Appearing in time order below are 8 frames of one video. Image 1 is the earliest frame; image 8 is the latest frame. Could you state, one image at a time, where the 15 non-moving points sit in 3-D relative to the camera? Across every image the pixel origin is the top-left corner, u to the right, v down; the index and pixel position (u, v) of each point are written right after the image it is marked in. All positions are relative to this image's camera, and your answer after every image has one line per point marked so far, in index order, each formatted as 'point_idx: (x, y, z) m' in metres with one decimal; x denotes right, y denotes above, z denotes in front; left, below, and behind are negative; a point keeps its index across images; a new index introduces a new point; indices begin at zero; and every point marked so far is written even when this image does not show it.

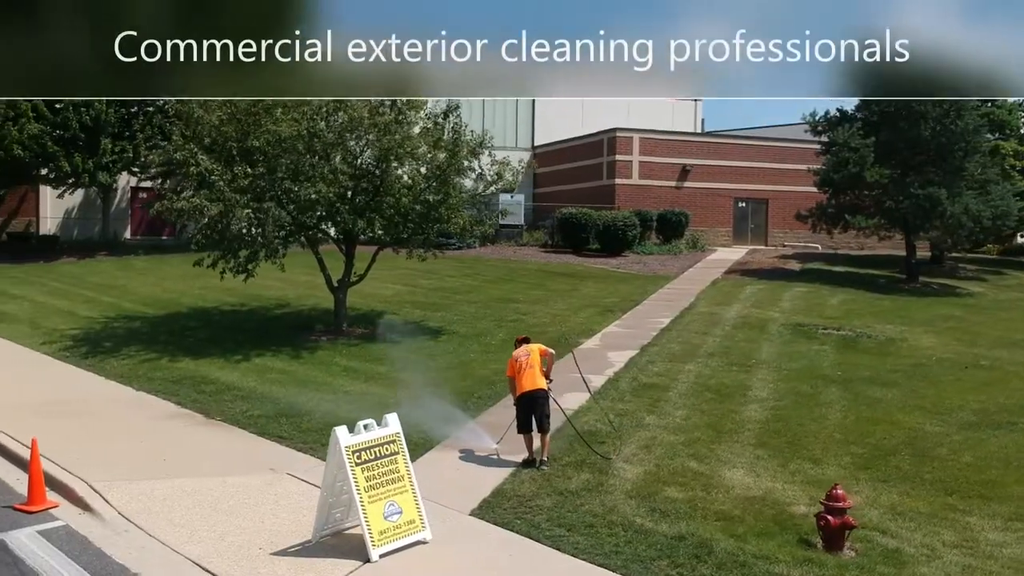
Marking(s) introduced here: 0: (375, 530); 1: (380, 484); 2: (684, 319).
0: (-0.9, -1.5, +6.5) m
1: (-0.9, -1.3, +6.6) m
2: (+2.8, -0.5, +16.4) m
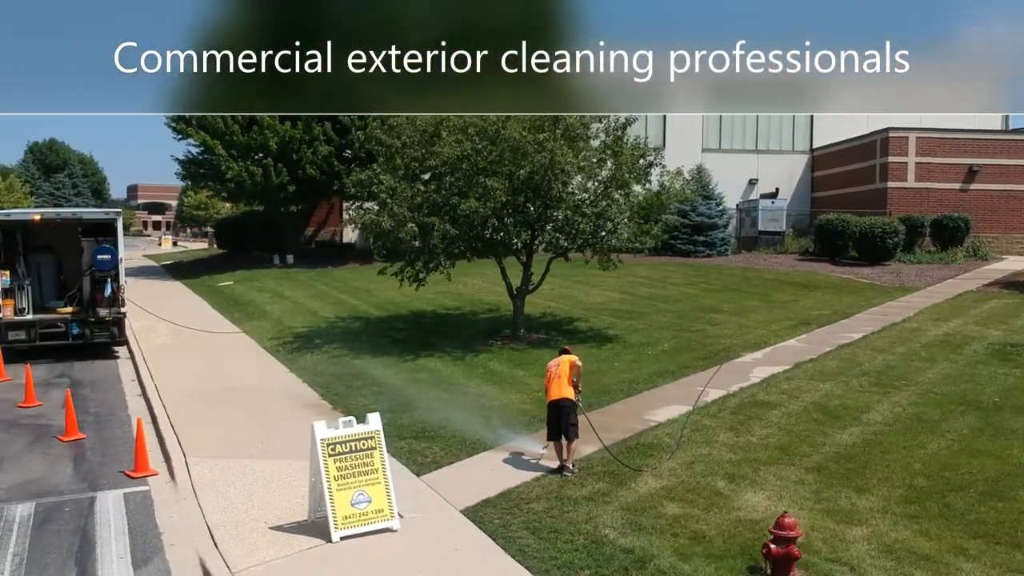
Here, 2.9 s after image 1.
0: (-1.2, -1.6, +7.3) m
1: (-1.2, -1.4, +7.4) m
2: (+5.6, -0.7, +15.4) m
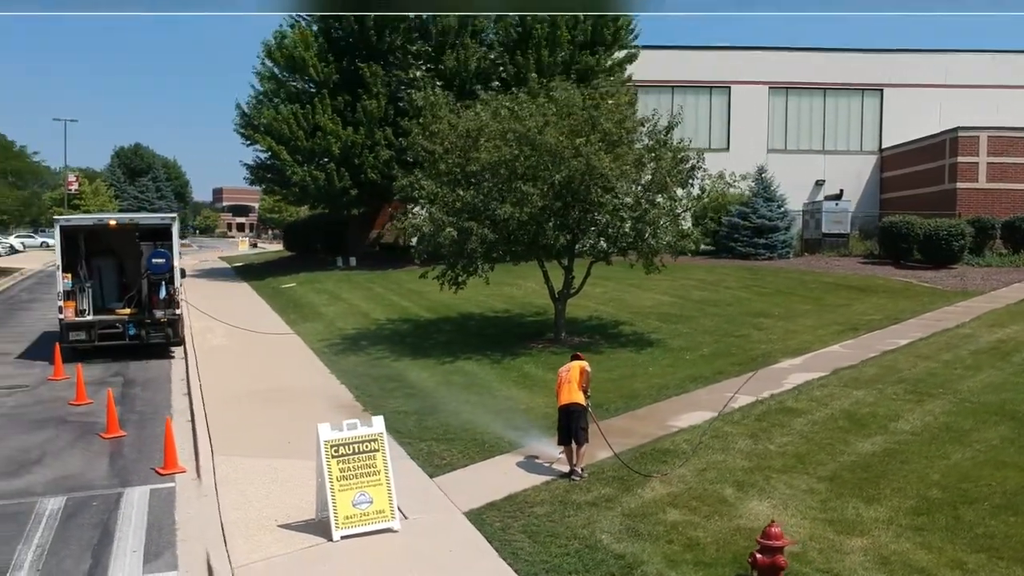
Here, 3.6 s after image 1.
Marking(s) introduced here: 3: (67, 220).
0: (-1.3, -1.7, +7.5) m
1: (-1.2, -1.4, +7.7) m
2: (+6.2, -0.8, +15.1) m
3: (-6.9, +1.1, +15.6) m
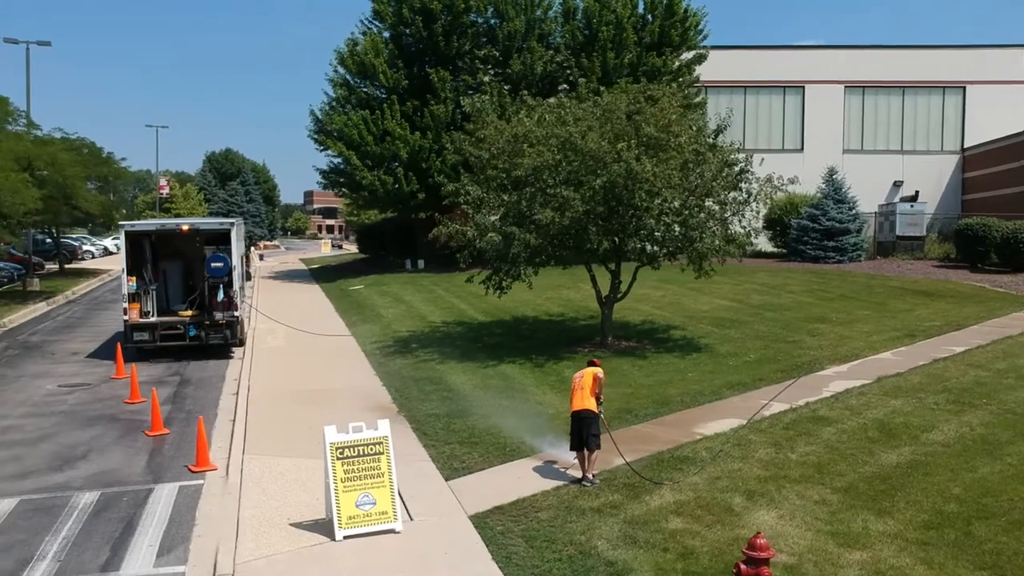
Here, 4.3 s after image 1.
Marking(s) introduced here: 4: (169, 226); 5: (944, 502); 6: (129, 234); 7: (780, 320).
0: (-1.3, -1.7, +7.7) m
1: (-1.2, -1.5, +7.9) m
2: (+6.8, -0.9, +14.6) m
3: (-6.1, +1.0, +16.3) m
4: (-5.6, +1.0, +16.6) m
5: (+3.6, -1.8, +8.3) m
6: (-6.3, +0.9, +16.6) m
7: (+4.8, -0.6, +18.1) m
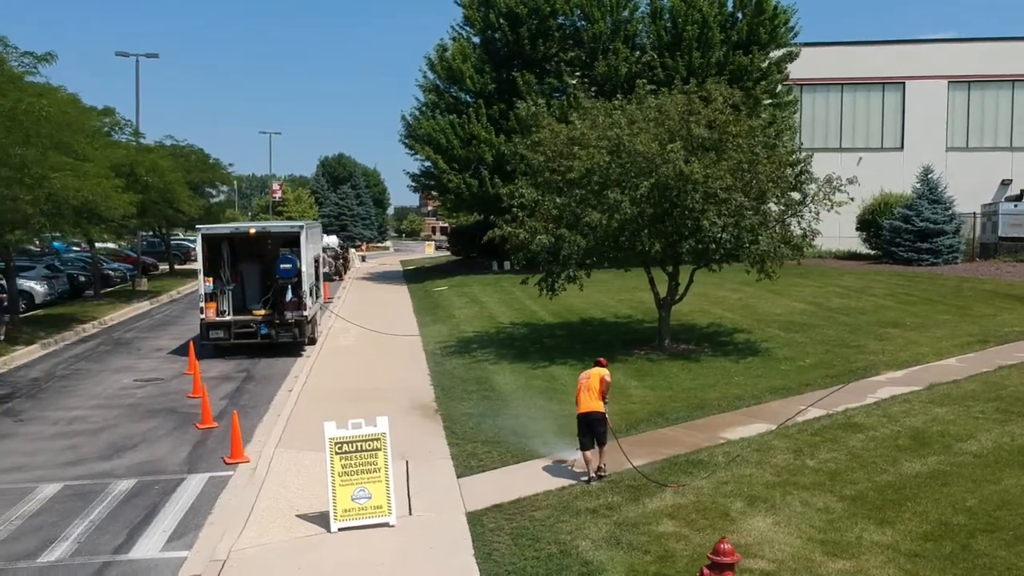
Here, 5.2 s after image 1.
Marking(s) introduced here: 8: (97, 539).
0: (-1.4, -1.7, +8.0) m
1: (-1.3, -1.5, +8.2) m
2: (+7.5, -0.9, +13.9) m
3: (-5.2, +1.0, +17.1) m
4: (-4.6, +1.0, +17.4) m
5: (+3.5, -1.8, +8.0) m
6: (-5.3, +0.9, +17.4) m
7: (+5.9, -0.6, +17.5) m
8: (-3.4, -2.1, +8.2) m
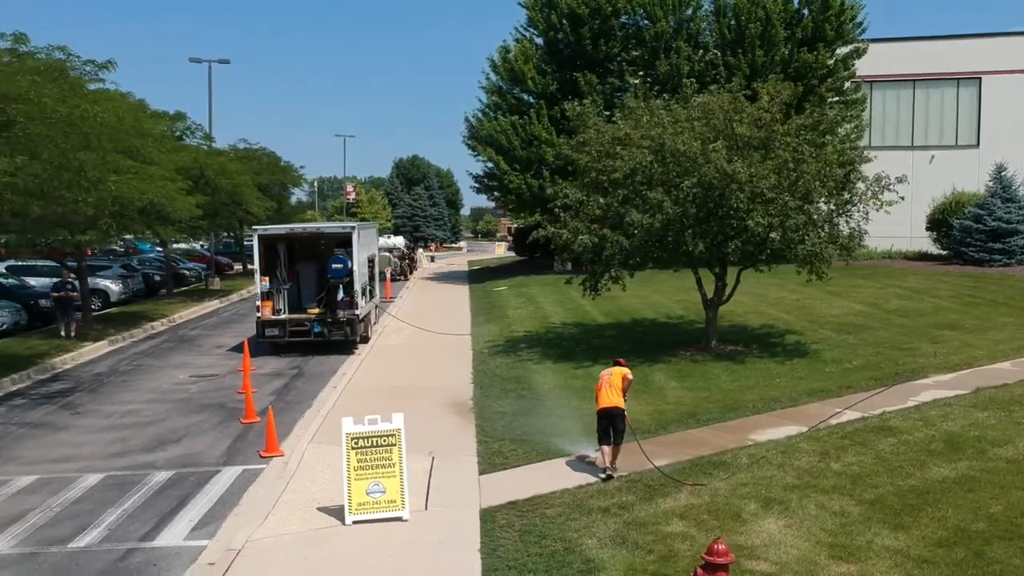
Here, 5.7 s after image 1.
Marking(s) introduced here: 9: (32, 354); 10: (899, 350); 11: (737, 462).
0: (-1.3, -1.7, +8.2) m
1: (-1.2, -1.5, +8.3) m
2: (+8.1, -0.9, +13.4) m
3: (-4.3, +1.0, +17.6) m
4: (-3.8, +1.0, +17.8) m
5: (+3.6, -1.8, +7.8) m
6: (-4.4, +0.9, +17.9) m
7: (+6.7, -0.7, +17.1) m
8: (-3.3, -2.0, +8.6) m
9: (-8.4, -1.1, +17.7) m
10: (+5.8, -0.9, +15.2) m
11: (+2.1, -1.6, +9.5) m
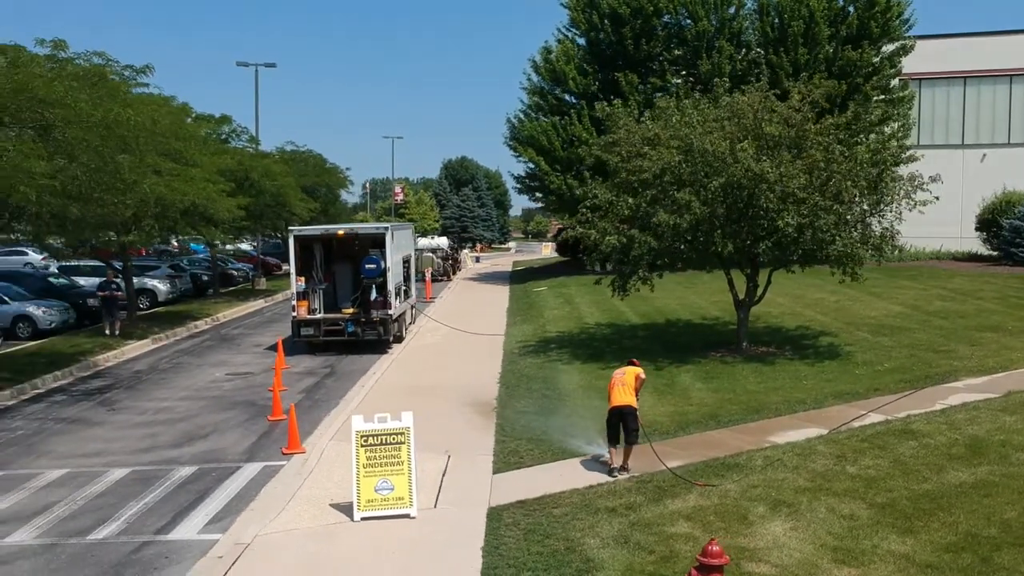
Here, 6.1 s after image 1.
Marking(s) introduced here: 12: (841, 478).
0: (-1.2, -1.7, +8.3) m
1: (-1.1, -1.5, +8.5) m
2: (+8.4, -1.0, +13.0) m
3: (-3.8, +1.0, +17.9) m
4: (-3.2, +1.0, +18.0) m
5: (+3.6, -1.8, +7.7) m
6: (-3.9, +0.9, +18.2) m
7: (+7.3, -0.7, +16.8) m
8: (-3.2, -2.0, +8.8) m
9: (-7.8, -1.1, +18.2) m
10: (+6.3, -0.9, +14.9) m
11: (+2.3, -1.6, +9.5) m
12: (+2.9, -1.7, +8.9) m
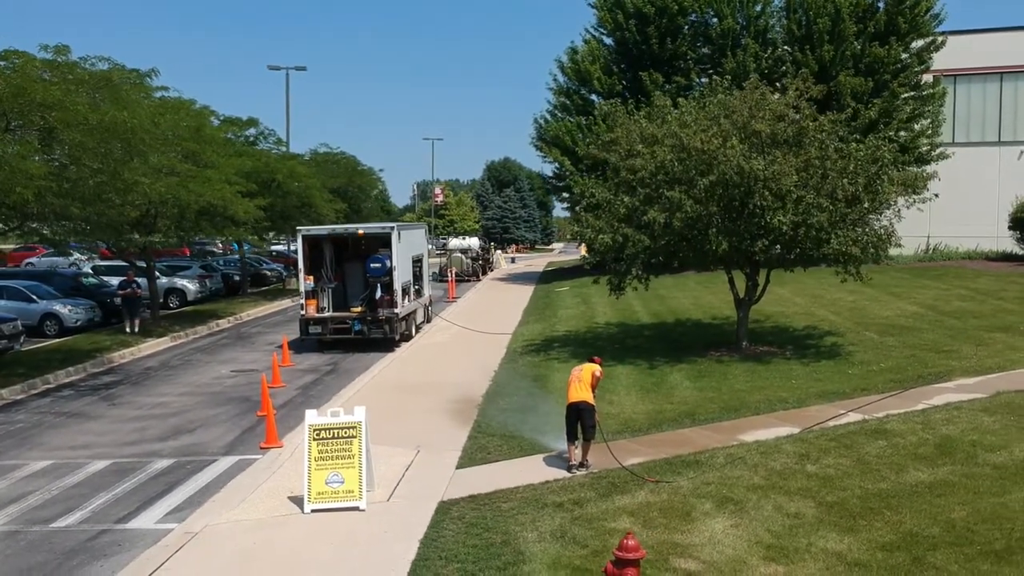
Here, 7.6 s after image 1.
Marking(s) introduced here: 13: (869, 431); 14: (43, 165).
0: (-1.7, -1.7, +8.5) m
1: (-1.5, -1.4, +8.6) m
2: (+8.2, -0.9, +12.6) m
3: (-3.7, +1.0, +18.1) m
4: (-3.1, +1.0, +18.3) m
5: (+3.1, -1.8, +7.5) m
6: (-3.7, +0.9, +18.5) m
7: (+7.3, -0.7, +16.5) m
8: (-3.6, -2.0, +9.1) m
9: (-7.7, -1.1, +18.7) m
10: (+6.2, -0.9, +14.6) m
11: (+1.9, -1.6, +9.4) m
12: (+2.5, -1.6, +8.8) m
13: (+3.6, -1.4, +10.1) m
14: (-6.1, +1.6, +13.0) m
